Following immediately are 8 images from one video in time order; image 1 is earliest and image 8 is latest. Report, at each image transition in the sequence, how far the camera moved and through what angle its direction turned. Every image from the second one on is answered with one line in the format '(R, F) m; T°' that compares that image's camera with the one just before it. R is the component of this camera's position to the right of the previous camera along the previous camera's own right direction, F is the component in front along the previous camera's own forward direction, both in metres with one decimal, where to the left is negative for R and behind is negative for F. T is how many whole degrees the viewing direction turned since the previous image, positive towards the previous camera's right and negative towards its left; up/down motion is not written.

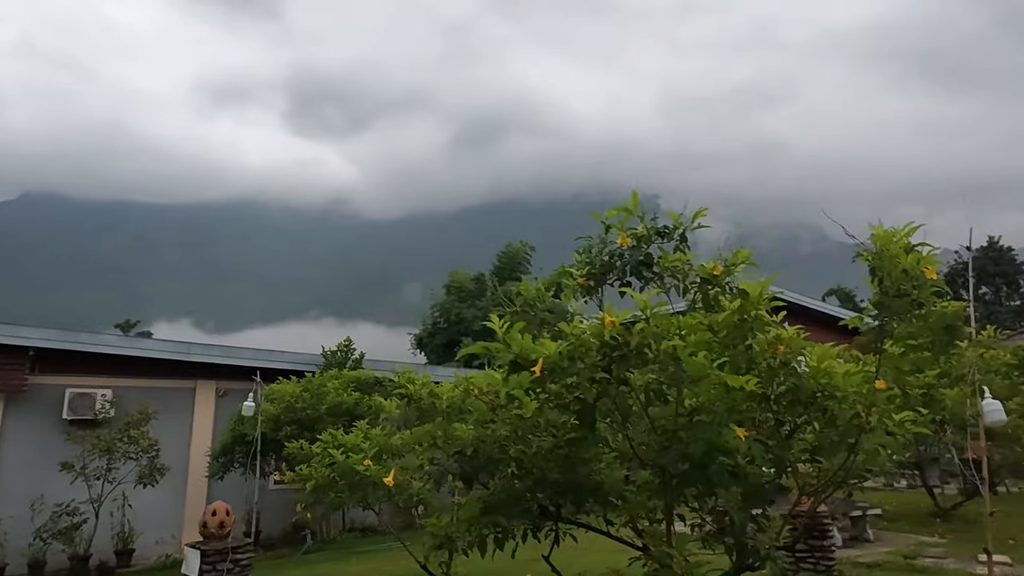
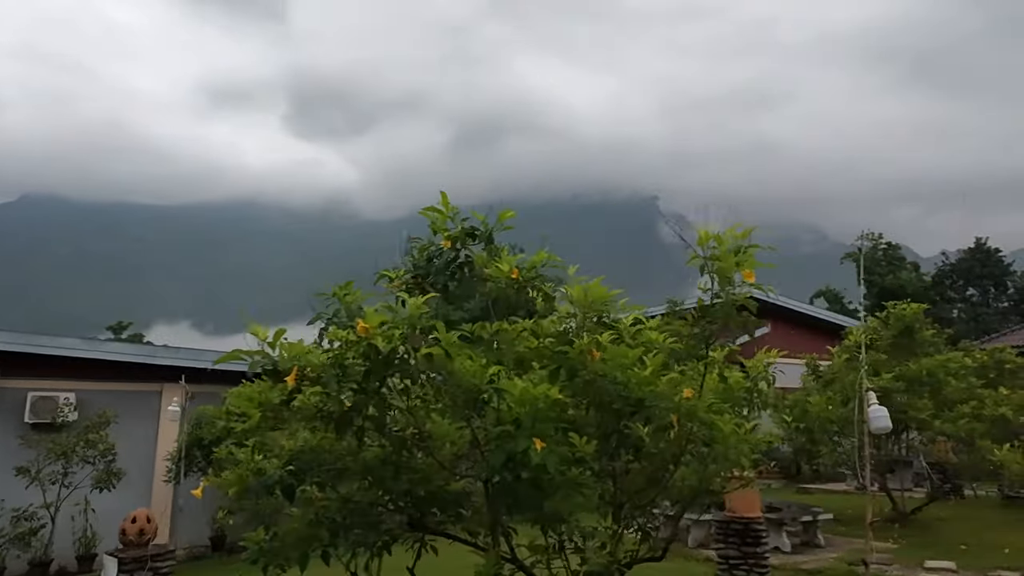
(+0.7, +0.1) m; 0°
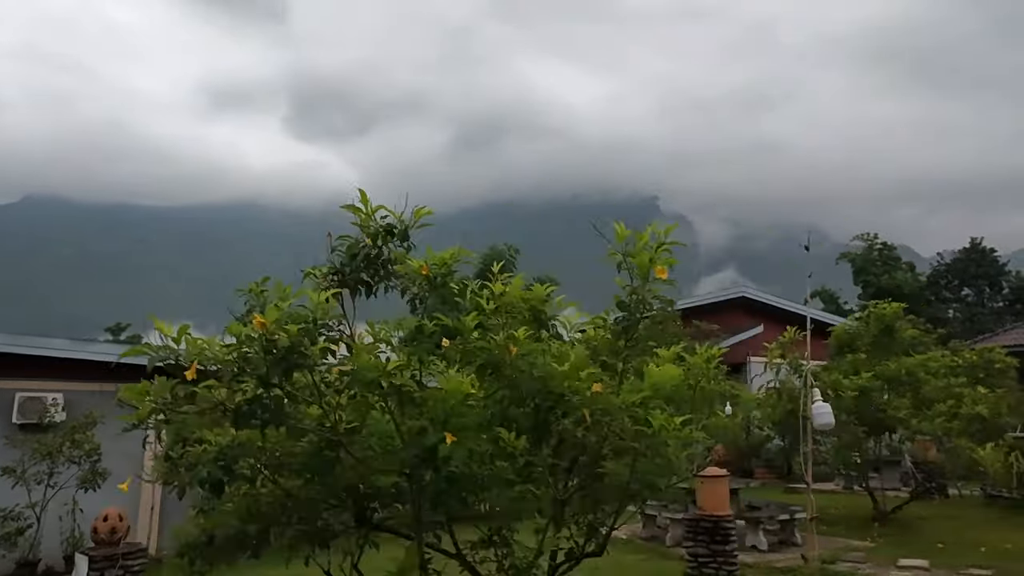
(+0.3, 0.0) m; 0°
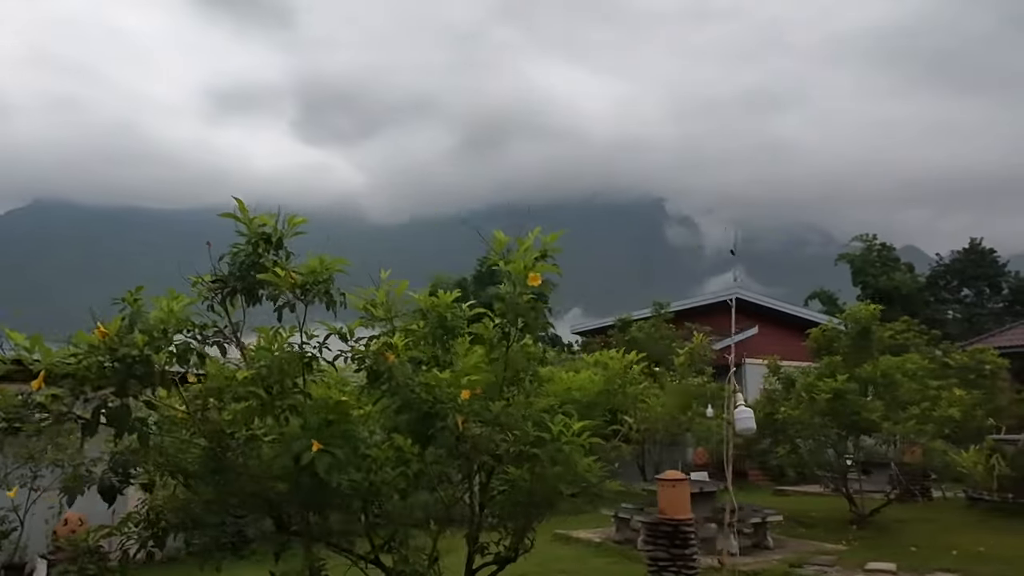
(+0.5, 0.0) m; -1°
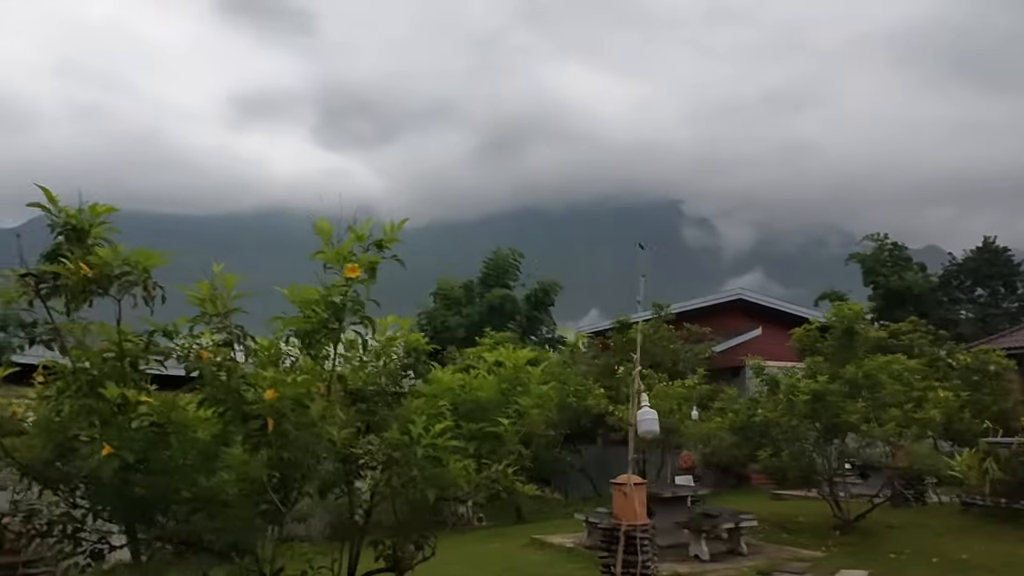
(+0.6, +0.2) m; -1°
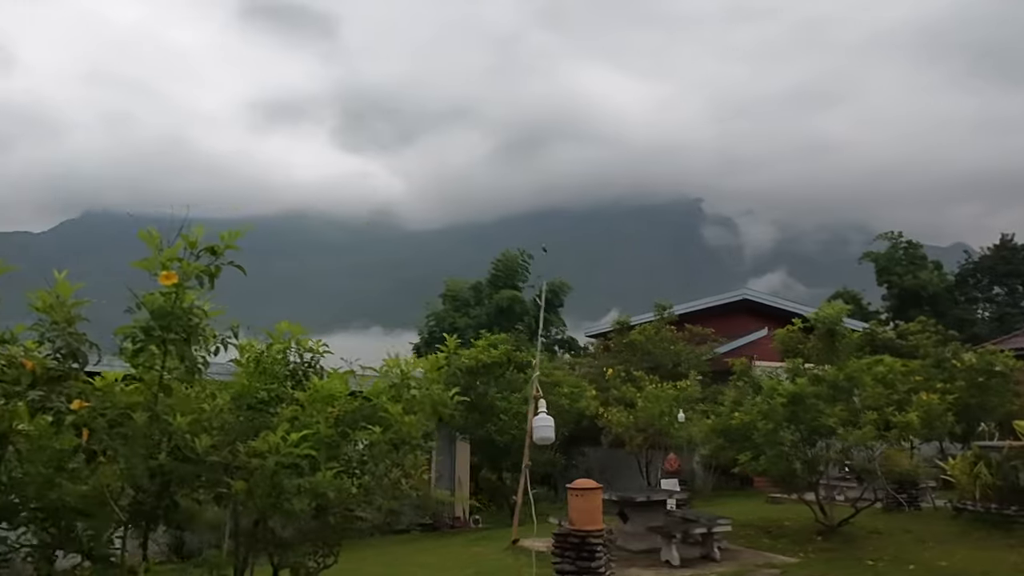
(+0.6, +0.1) m; -2°
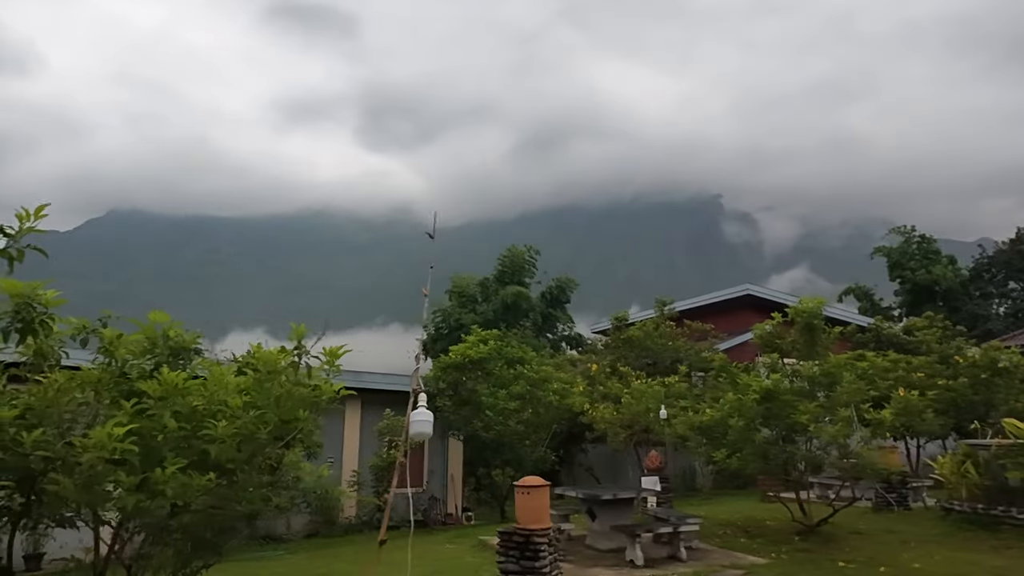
(+0.7, +0.2) m; -2°
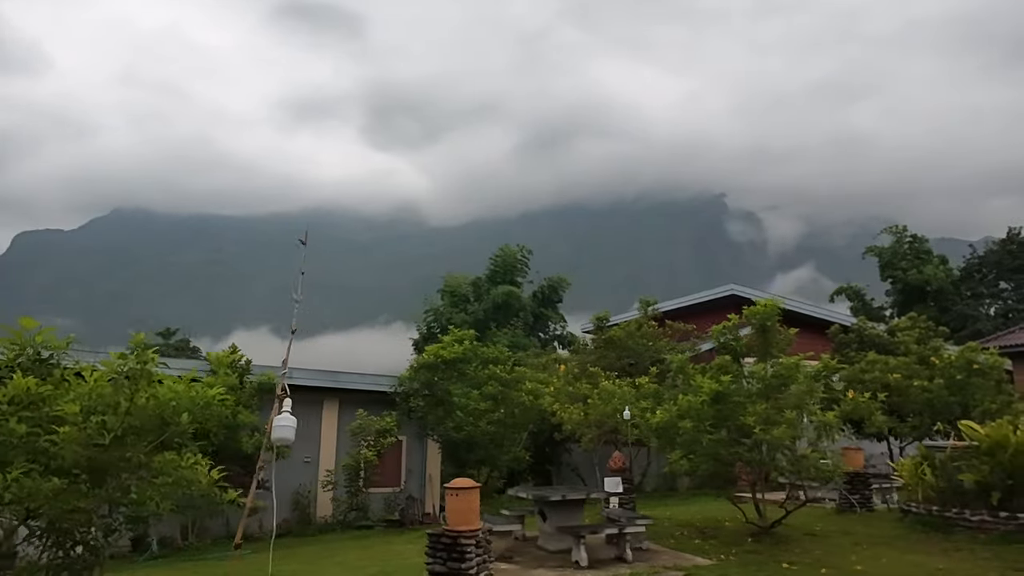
(+0.7, 0.0) m; -1°
